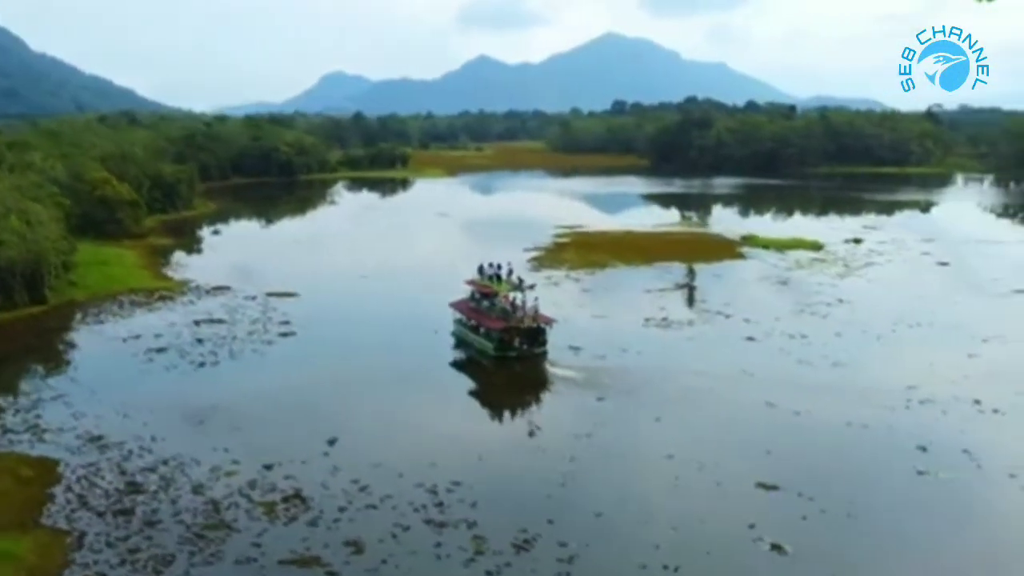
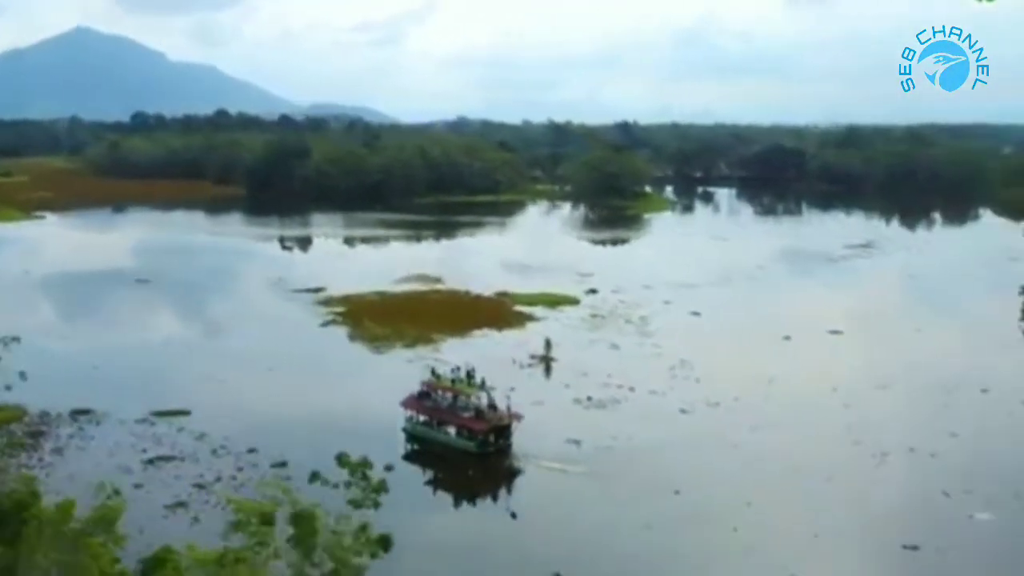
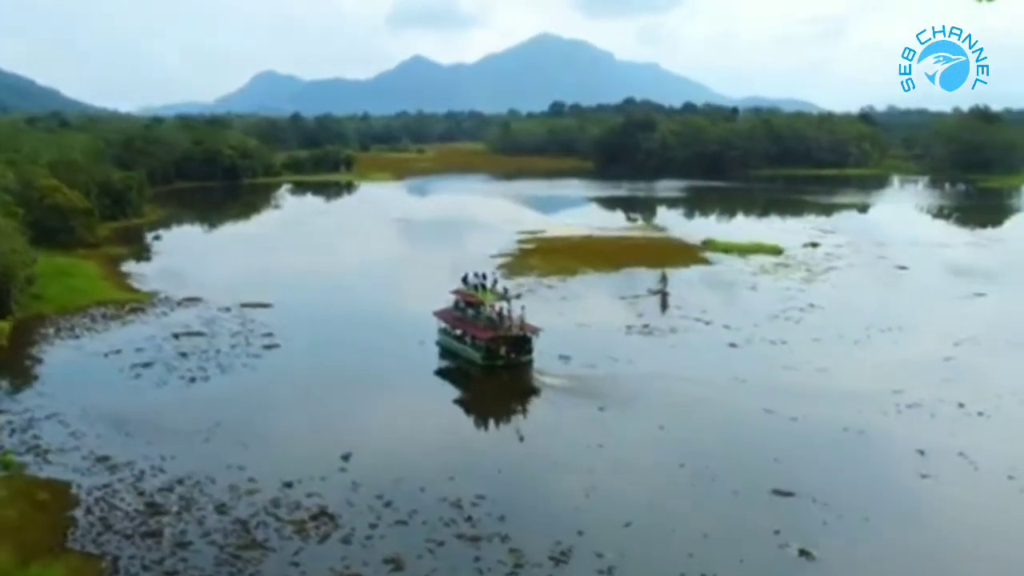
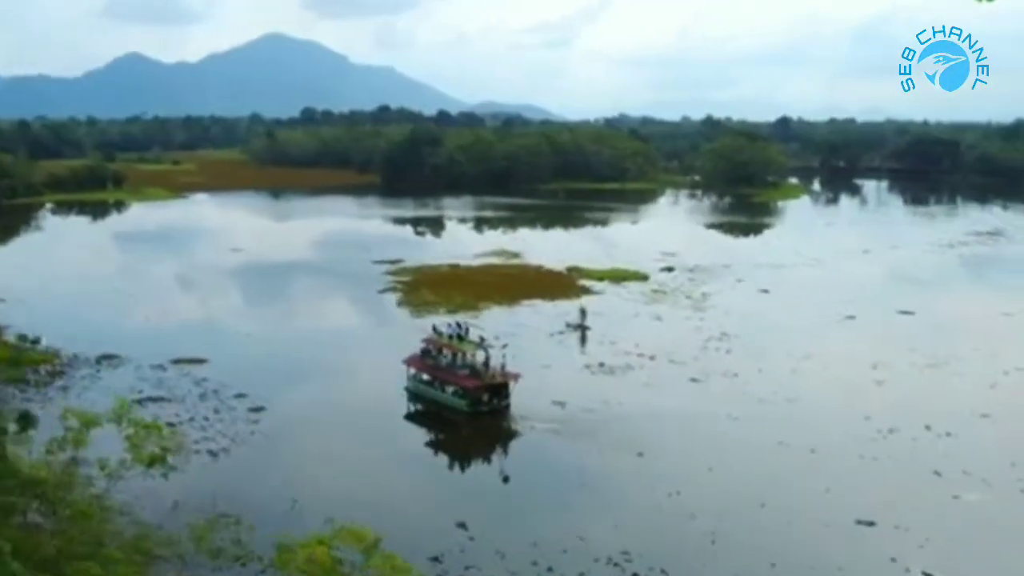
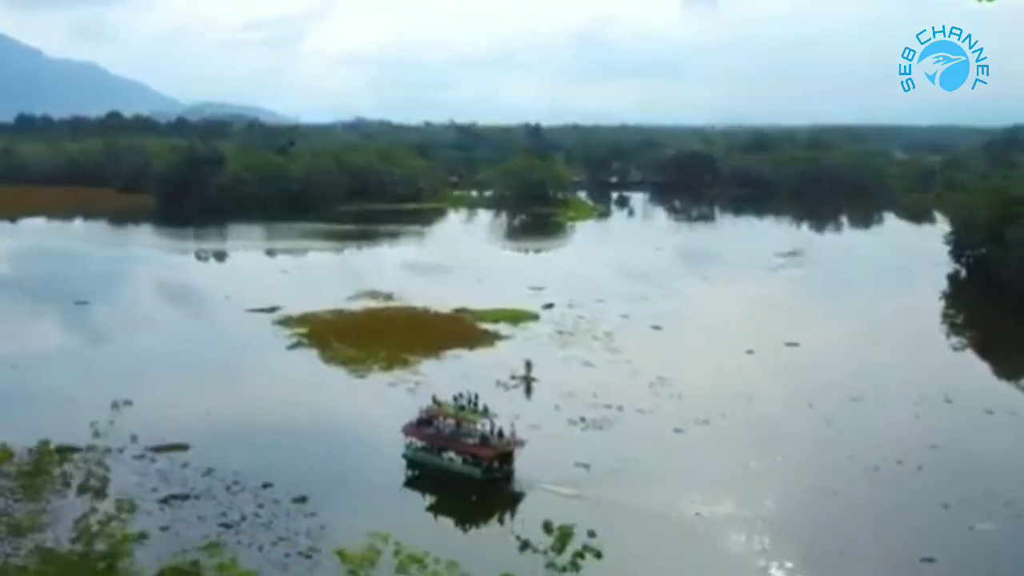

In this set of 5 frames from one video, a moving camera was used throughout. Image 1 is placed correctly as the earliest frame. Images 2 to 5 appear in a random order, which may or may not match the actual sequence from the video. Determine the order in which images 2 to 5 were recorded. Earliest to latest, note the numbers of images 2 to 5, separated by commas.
3, 4, 2, 5
